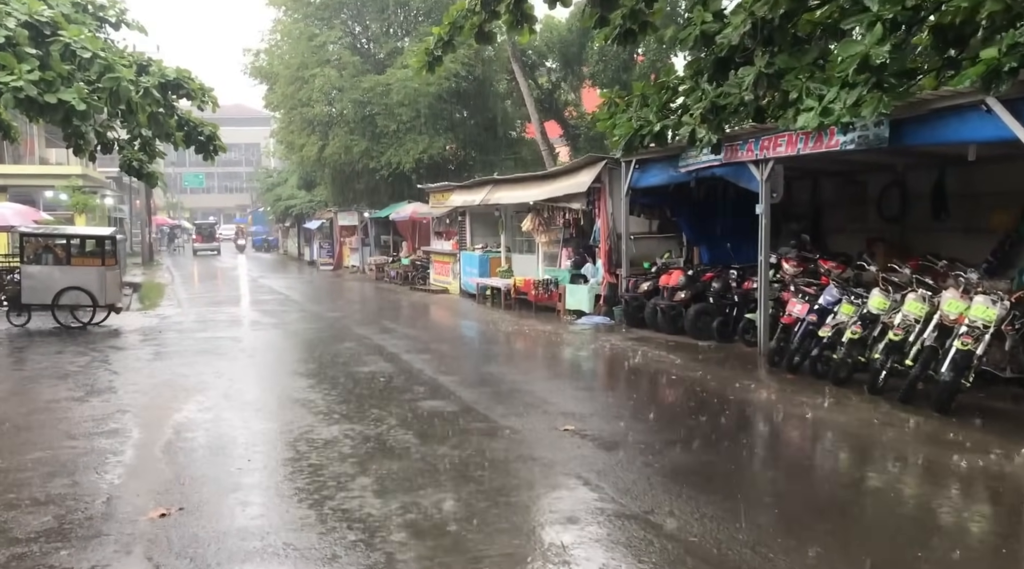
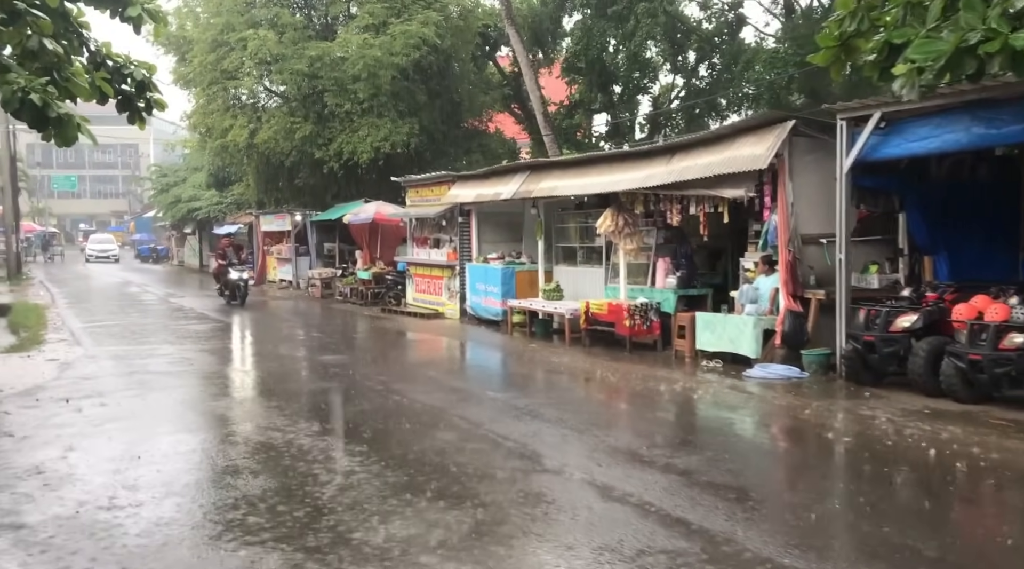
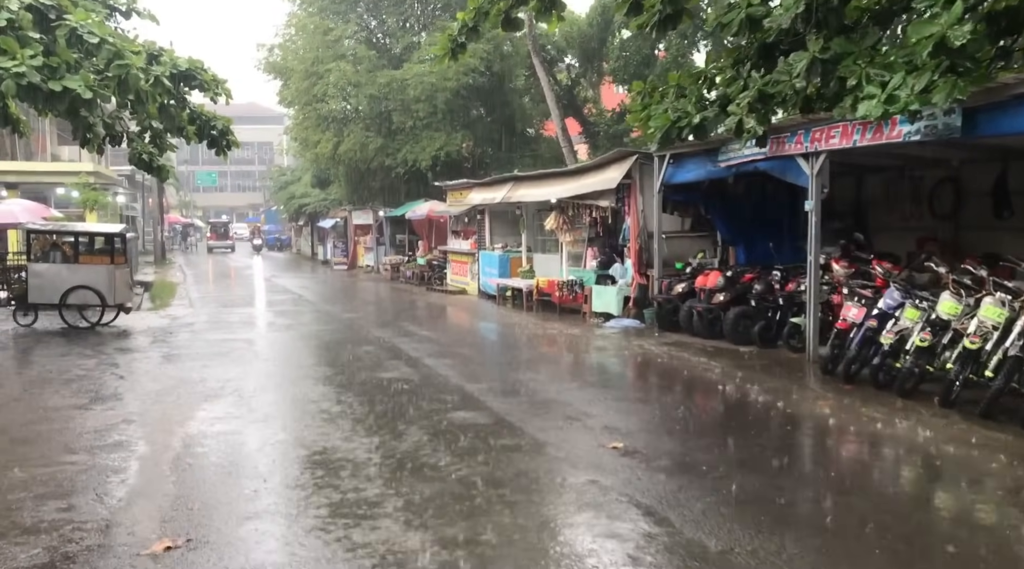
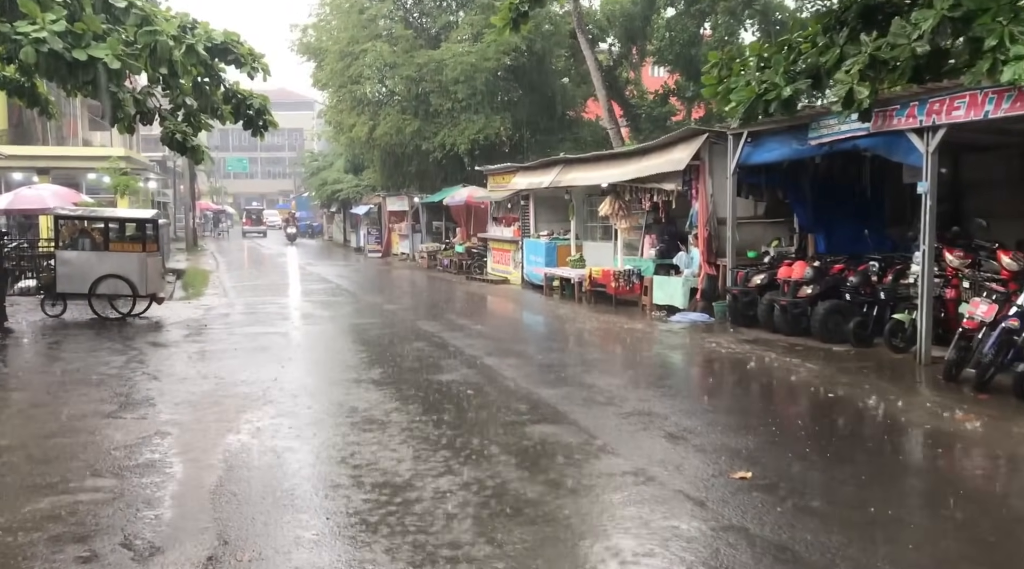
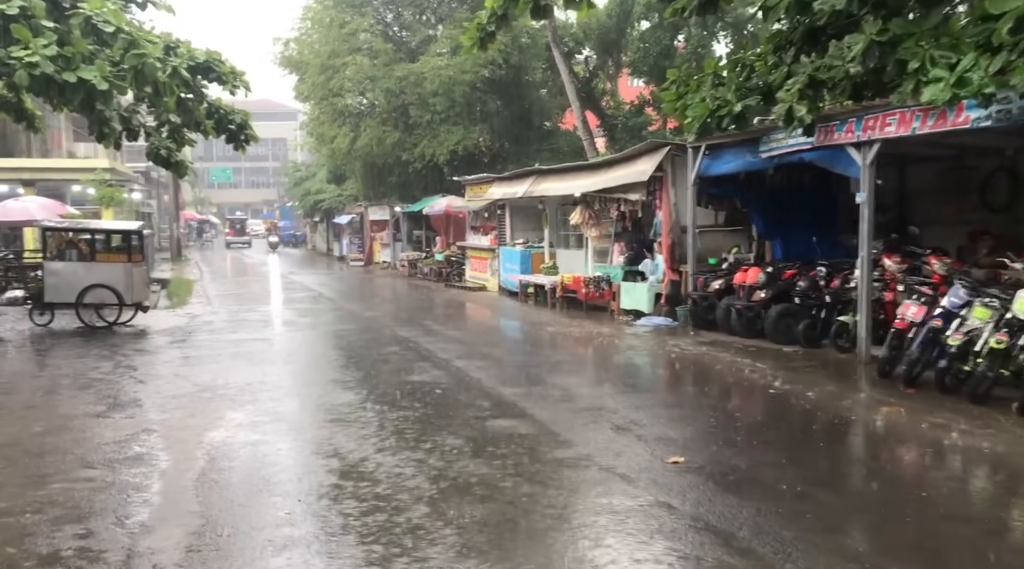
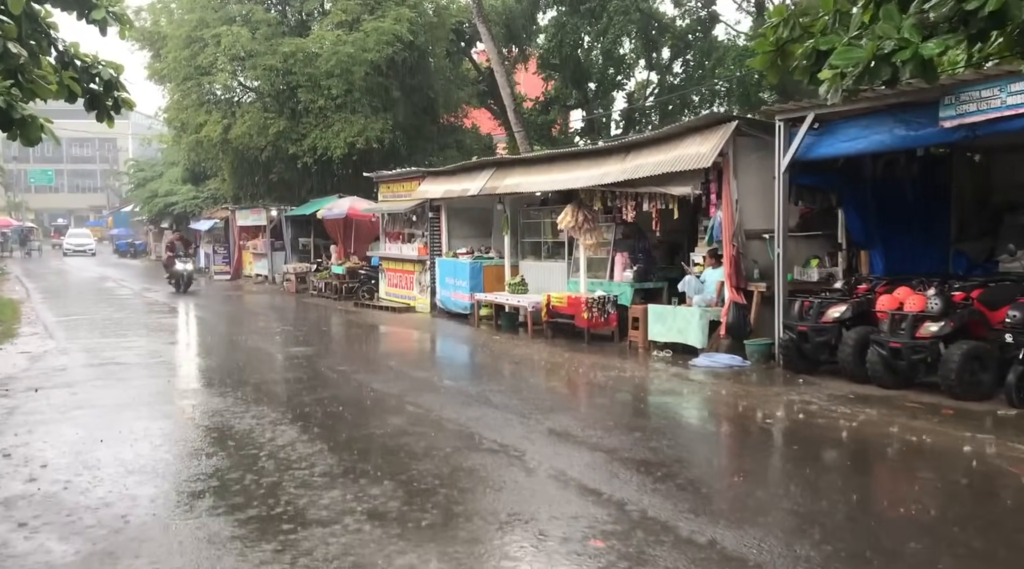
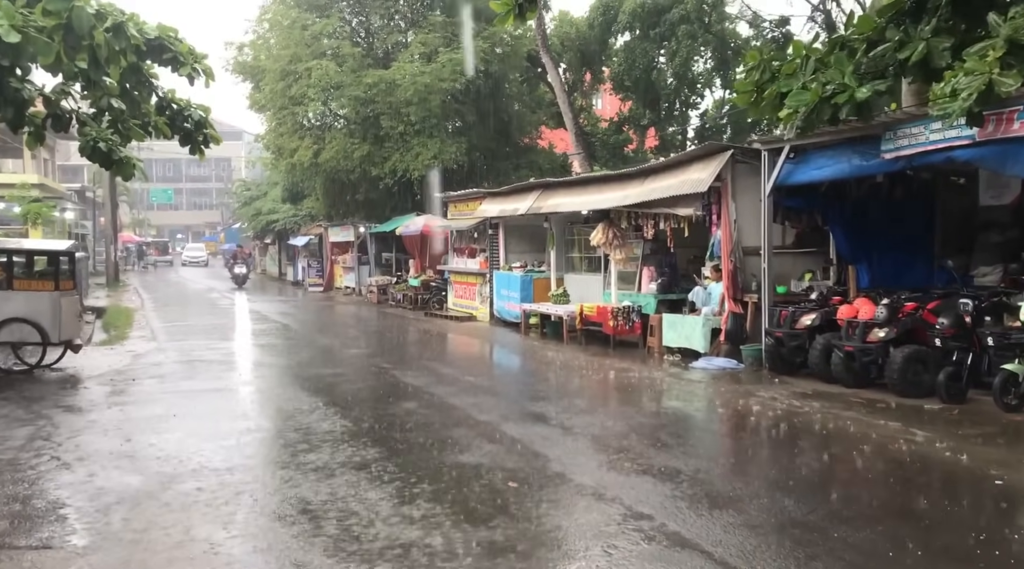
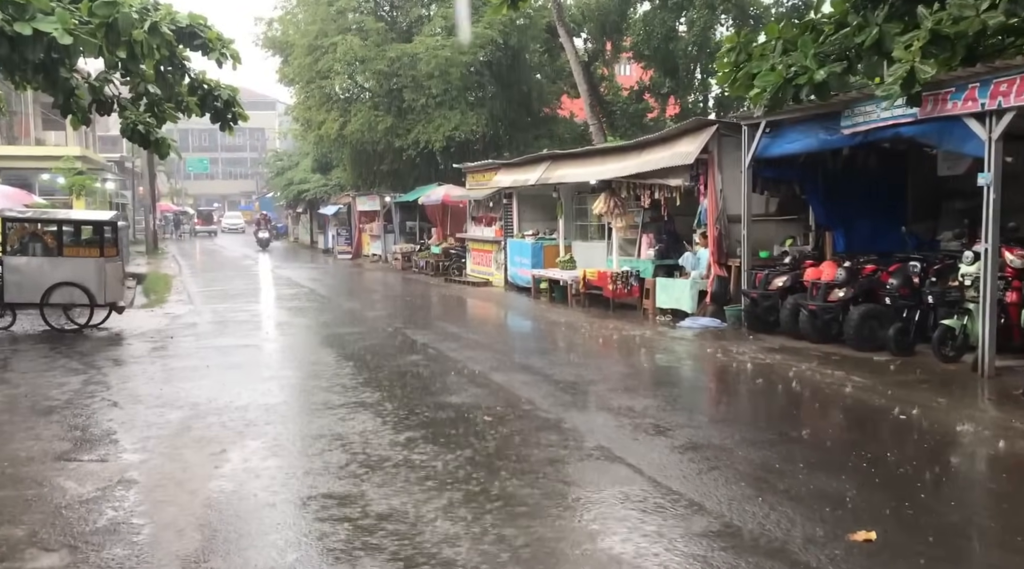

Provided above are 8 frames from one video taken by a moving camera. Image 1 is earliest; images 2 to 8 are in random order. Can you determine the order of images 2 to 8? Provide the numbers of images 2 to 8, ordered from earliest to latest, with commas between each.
3, 5, 4, 8, 7, 6, 2
